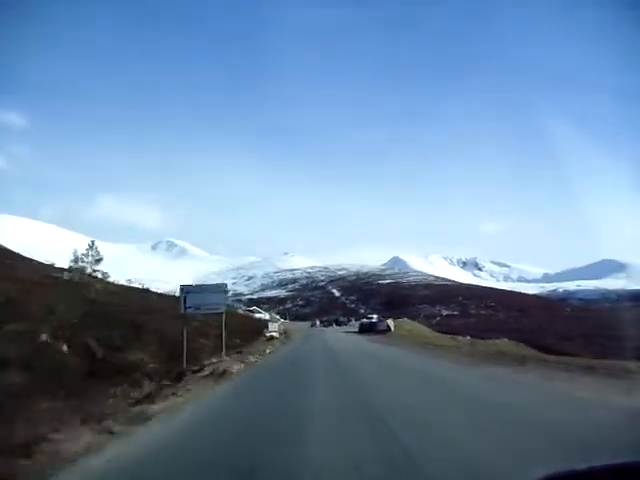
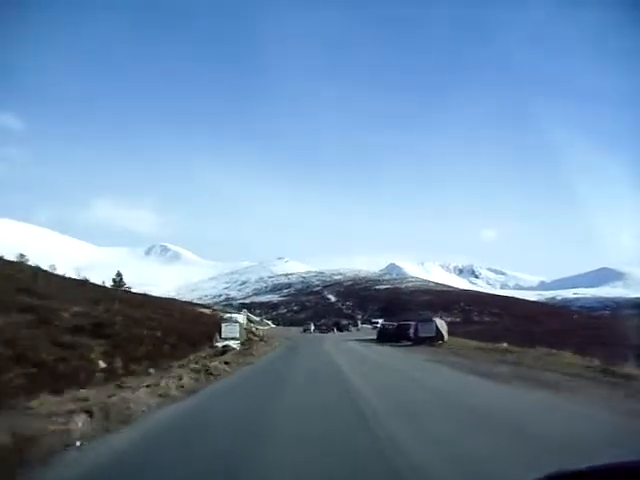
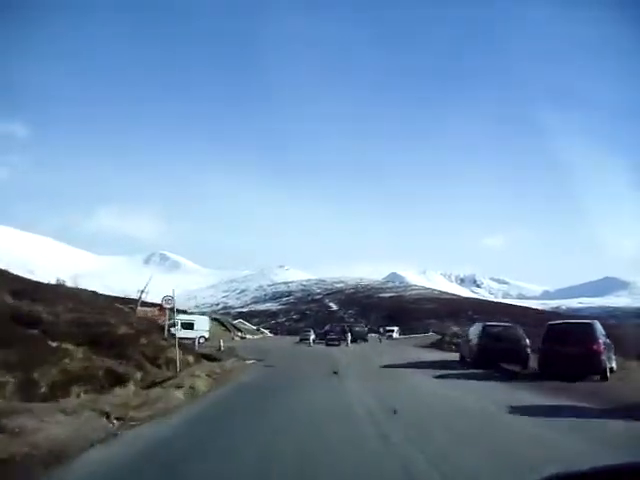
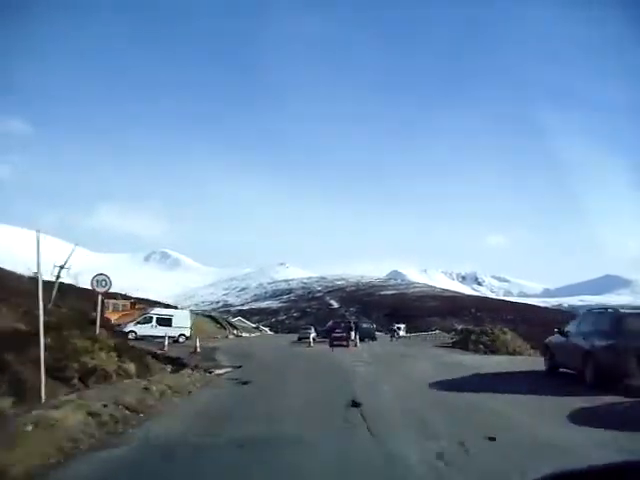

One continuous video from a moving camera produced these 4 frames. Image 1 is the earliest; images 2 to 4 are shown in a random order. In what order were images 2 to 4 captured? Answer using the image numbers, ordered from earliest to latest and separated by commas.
2, 3, 4
